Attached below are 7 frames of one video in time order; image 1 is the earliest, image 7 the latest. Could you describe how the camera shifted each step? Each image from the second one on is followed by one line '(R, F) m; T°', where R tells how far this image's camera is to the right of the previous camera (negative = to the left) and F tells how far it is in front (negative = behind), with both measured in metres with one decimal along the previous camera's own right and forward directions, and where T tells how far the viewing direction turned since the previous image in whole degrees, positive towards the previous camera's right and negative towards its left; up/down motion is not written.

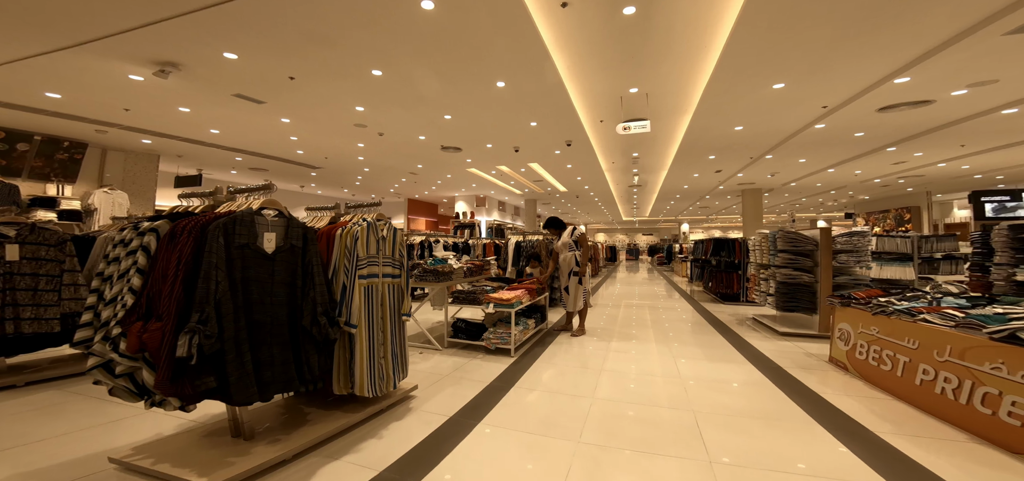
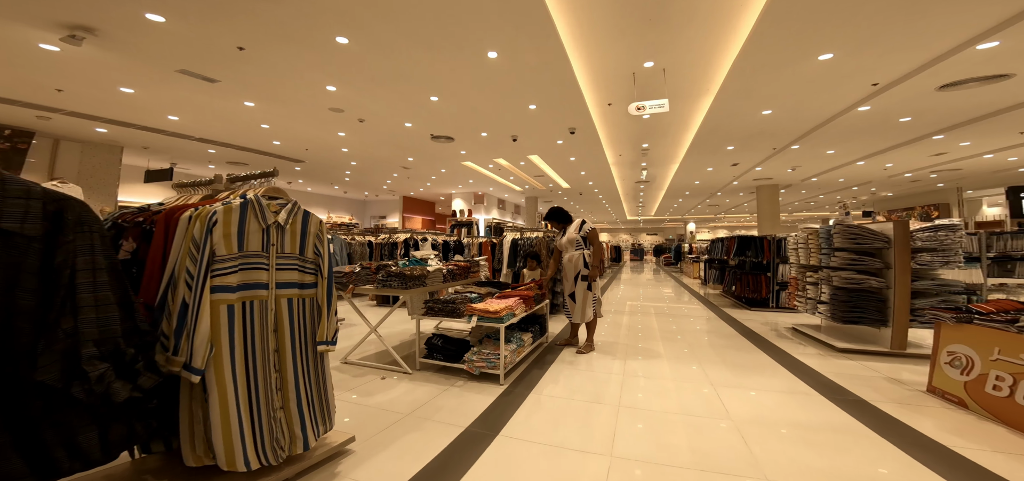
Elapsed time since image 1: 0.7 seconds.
(+0.1, +0.9) m; -1°
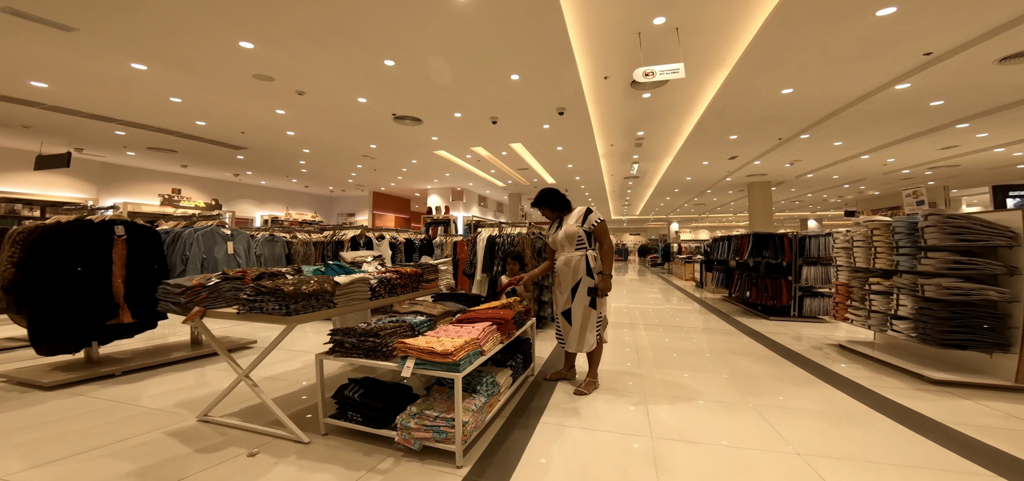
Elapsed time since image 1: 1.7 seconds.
(+0.1, +1.2) m; +3°
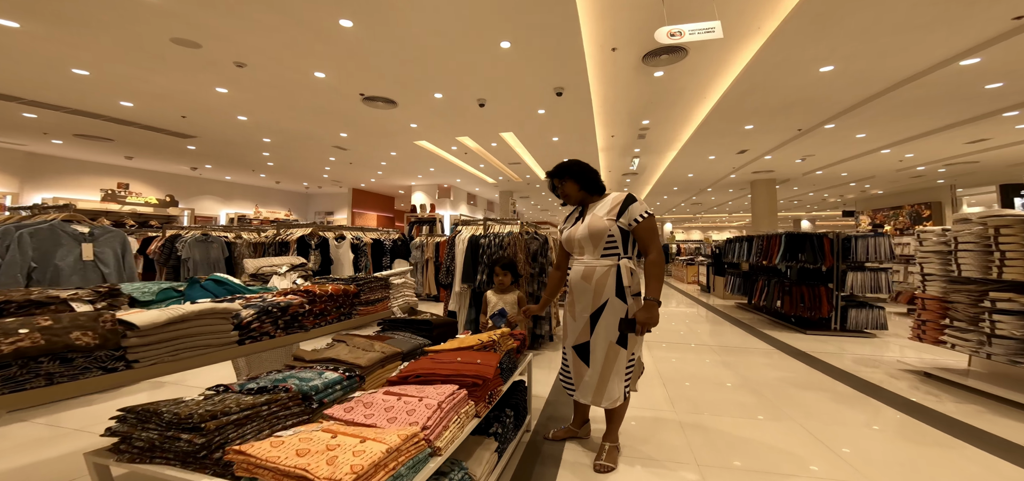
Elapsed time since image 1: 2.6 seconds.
(0.0, +1.0) m; +1°
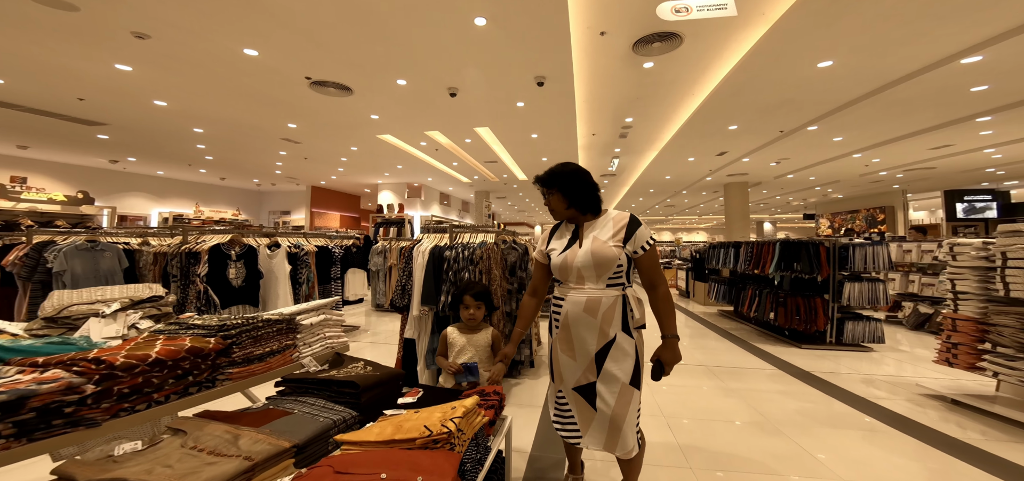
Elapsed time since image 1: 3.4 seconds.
(0.0, +0.7) m; +4°
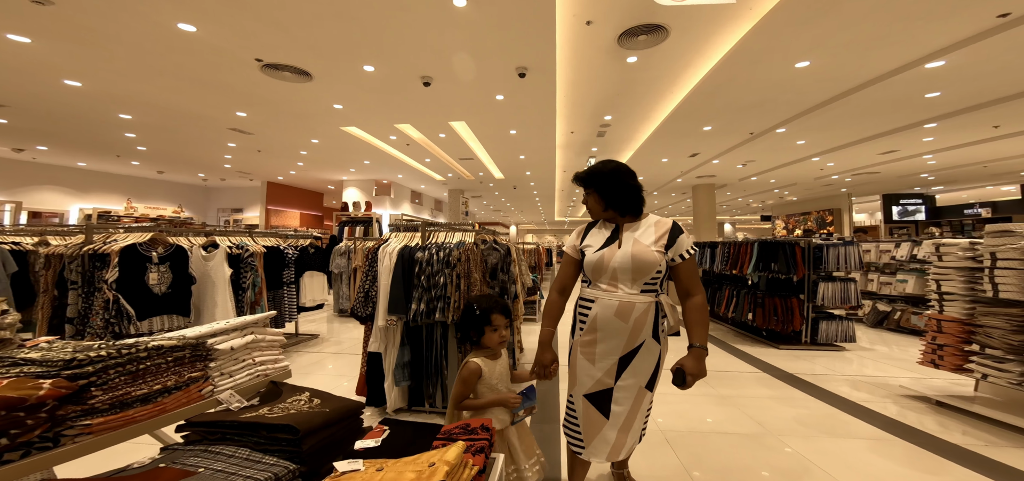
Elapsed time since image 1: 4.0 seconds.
(-0.1, +0.3) m; +5°
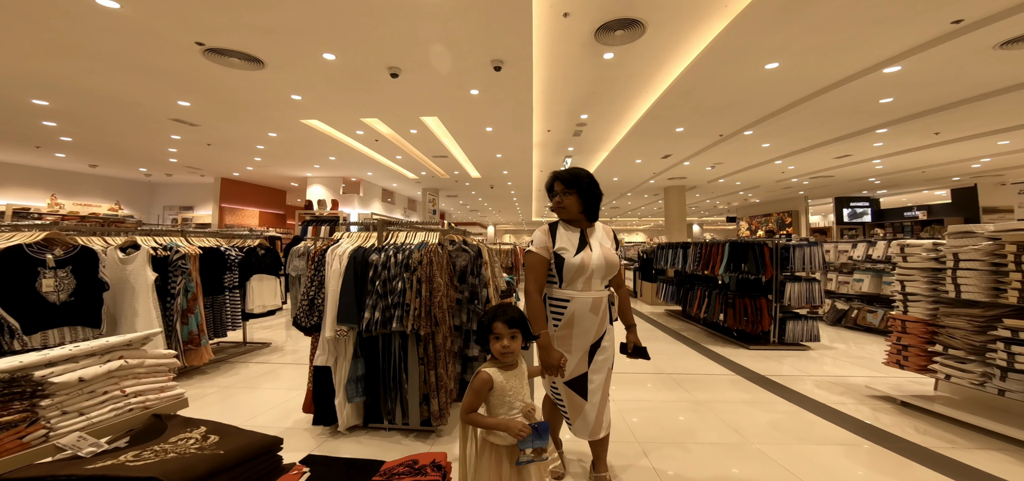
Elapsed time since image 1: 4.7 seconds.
(0.0, +0.2) m; +4°
